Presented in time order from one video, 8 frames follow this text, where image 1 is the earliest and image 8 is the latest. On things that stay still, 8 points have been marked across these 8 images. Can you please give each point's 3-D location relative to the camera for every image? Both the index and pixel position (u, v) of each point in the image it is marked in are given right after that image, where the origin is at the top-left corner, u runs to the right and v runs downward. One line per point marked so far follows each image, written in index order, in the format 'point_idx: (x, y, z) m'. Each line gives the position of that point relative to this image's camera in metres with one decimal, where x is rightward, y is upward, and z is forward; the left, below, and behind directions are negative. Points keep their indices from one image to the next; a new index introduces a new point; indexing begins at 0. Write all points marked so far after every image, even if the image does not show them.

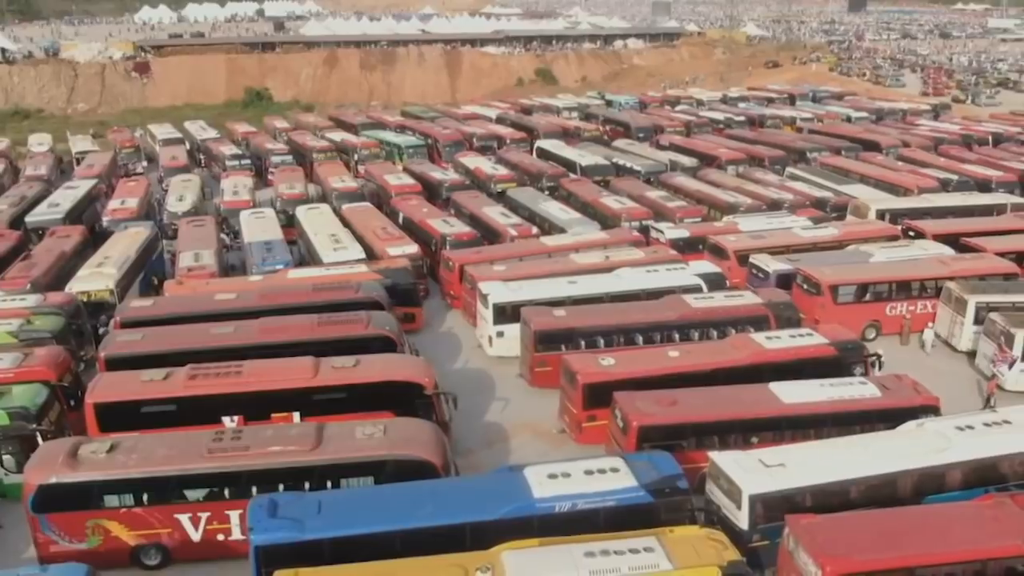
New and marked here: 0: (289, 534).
0: (-2.1, -2.3, +7.9) m
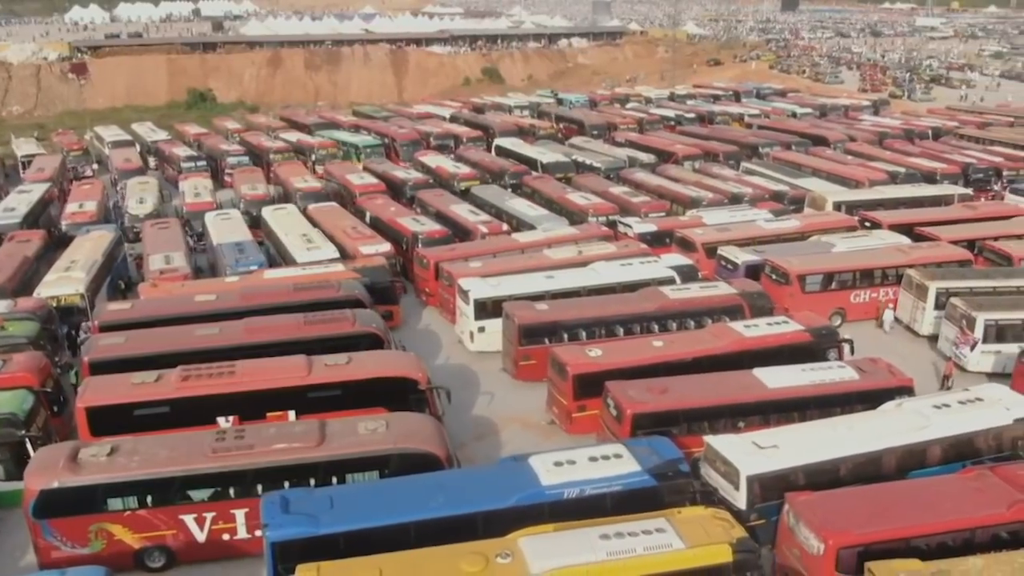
0: (-2.0, -2.3, +7.9) m
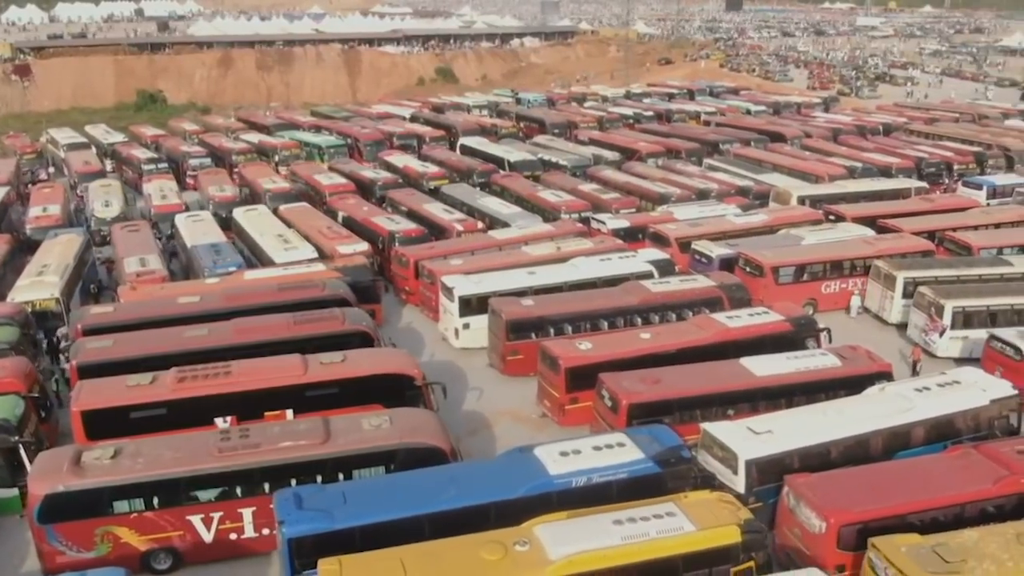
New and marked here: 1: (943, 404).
0: (-1.8, -2.3, +7.9) m
1: (+5.7, -1.5, +11.1) m
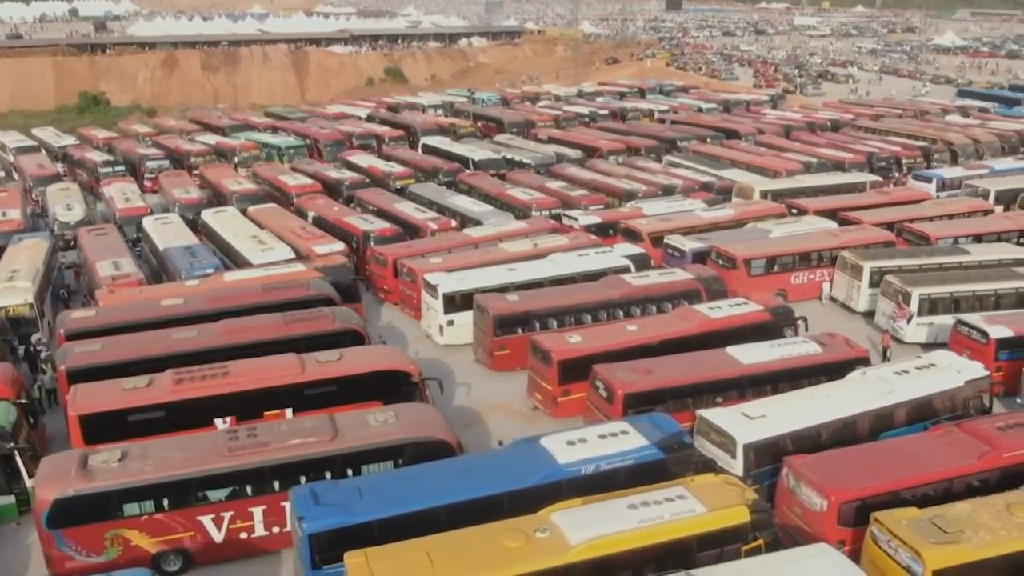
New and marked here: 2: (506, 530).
0: (-1.7, -2.2, +8.0) m
1: (+5.7, -1.4, +11.6) m
2: (0.0, -2.3, +7.7) m
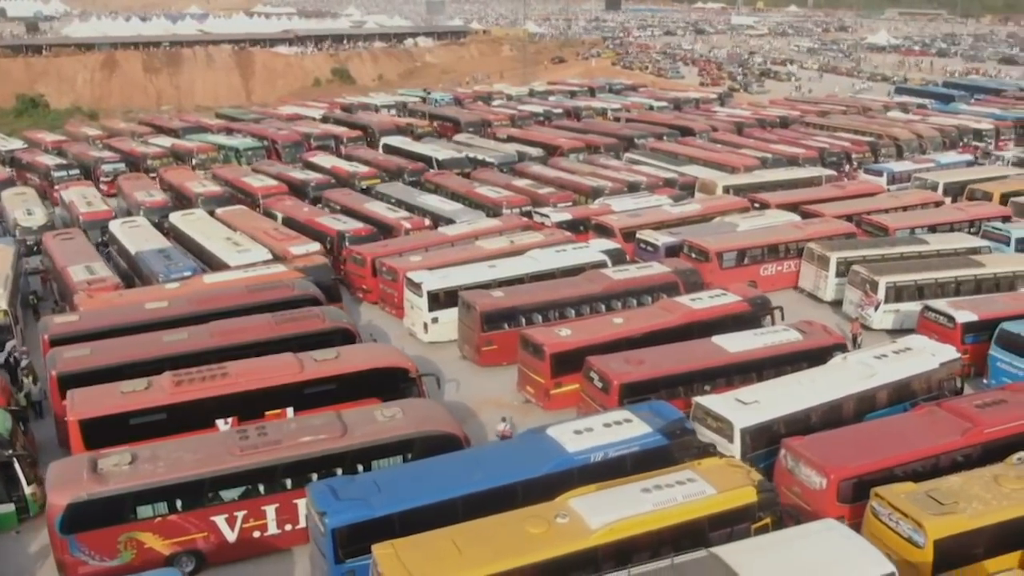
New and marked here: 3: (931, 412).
0: (-1.5, -2.2, +8.1) m
1: (+5.6, -1.2, +12.1) m
2: (+0.1, -2.2, +7.9) m
3: (+5.3, -1.6, +10.5) m
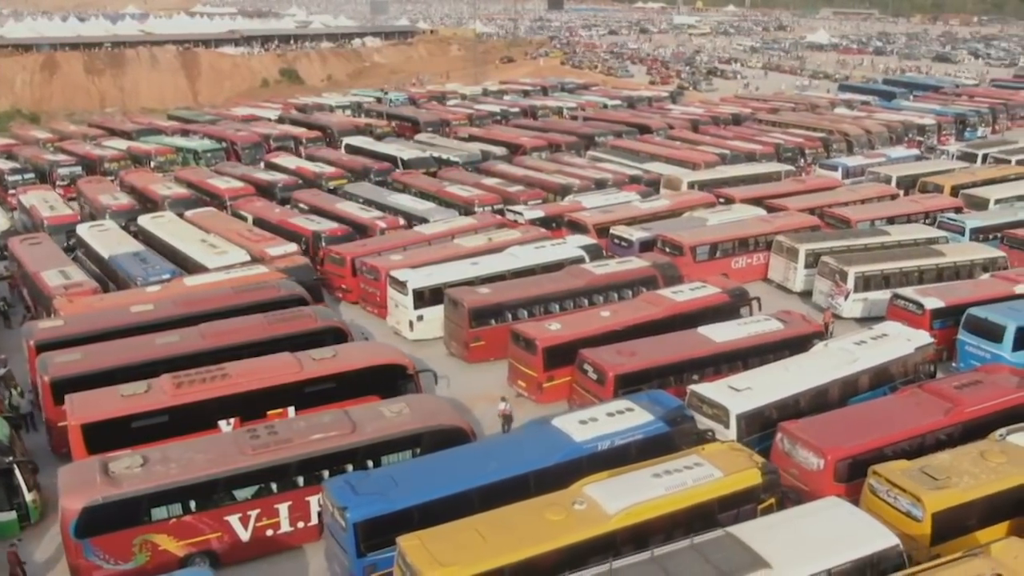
0: (-1.3, -2.1, +8.1) m
1: (+5.6, -1.0, +12.6) m
2: (+0.3, -2.1, +8.1) m
3: (+5.3, -1.4, +11.0) m
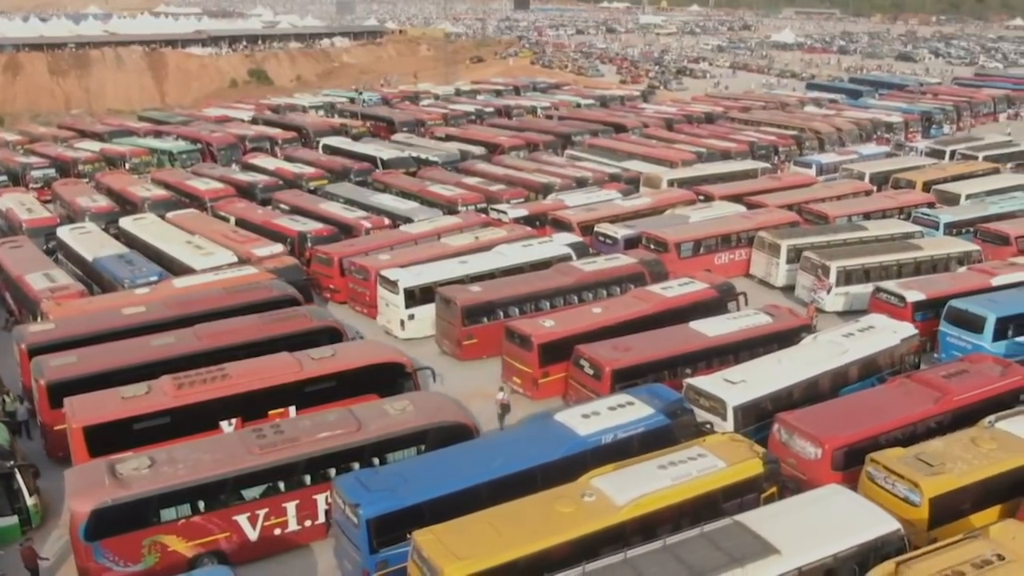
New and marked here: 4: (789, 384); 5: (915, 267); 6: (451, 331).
0: (-1.2, -2.1, +8.2) m
1: (+5.5, -0.9, +12.9) m
2: (+0.4, -2.1, +8.2) m
3: (+5.3, -1.3, +11.2) m
4: (+3.8, -1.3, +11.5) m
5: (+9.0, +0.5, +18.5) m
6: (-1.1, -0.8, +15.0) m
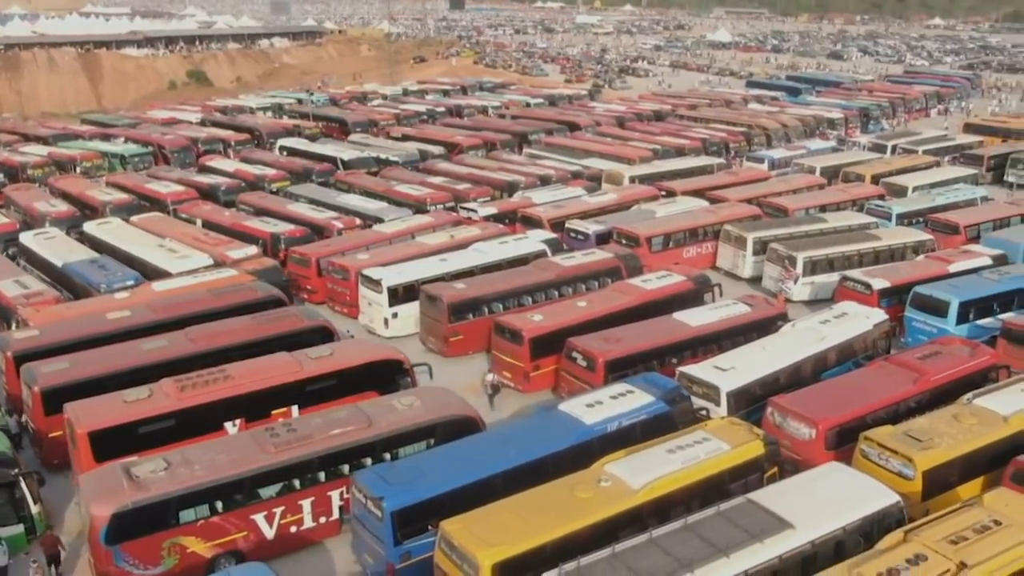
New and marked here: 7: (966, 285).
0: (-1.0, -2.1, +8.3) m
1: (+5.3, -0.7, +13.4) m
2: (+0.6, -2.0, +8.4) m
3: (+5.3, -1.1, +11.8) m
4: (+3.8, -1.2, +12.0) m
5: (+8.4, +0.7, +19.3) m
6: (-1.4, -0.7, +15.1) m
7: (+8.5, +0.1, +15.5) m
